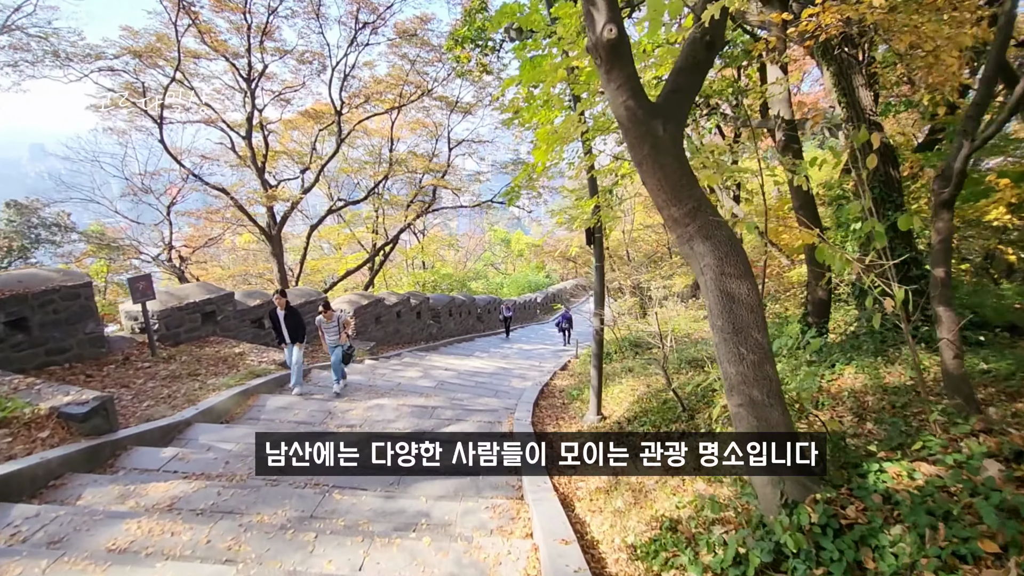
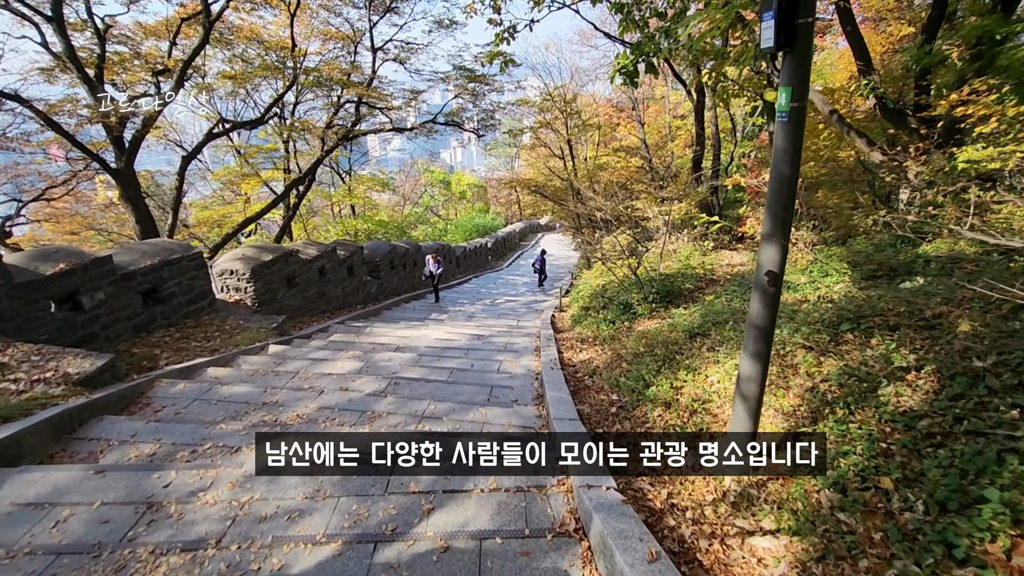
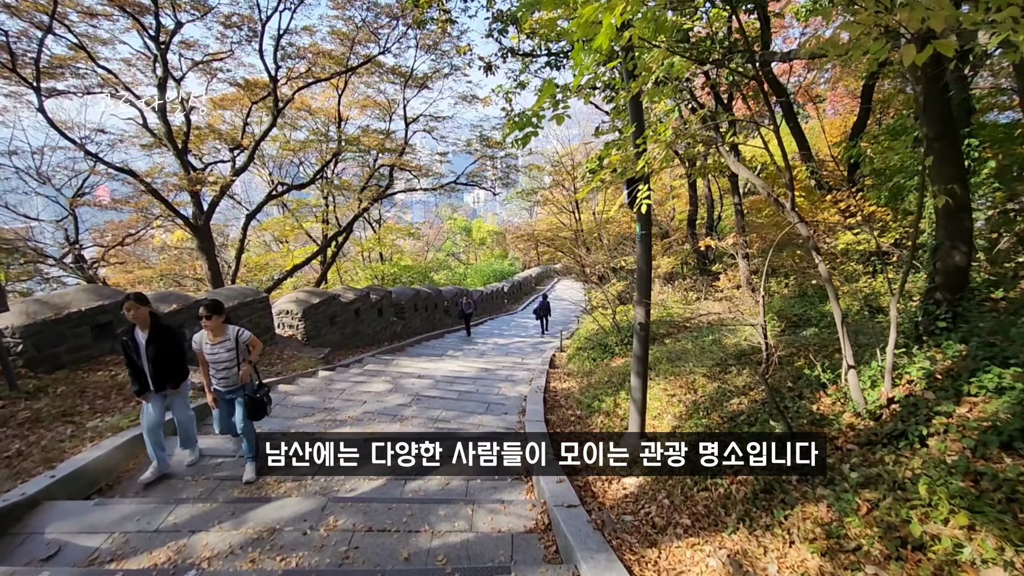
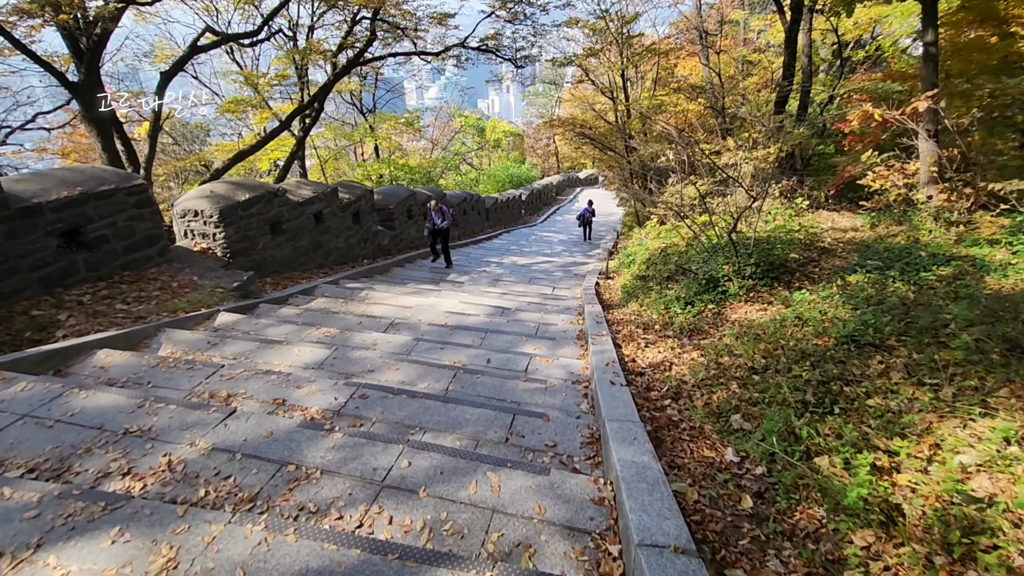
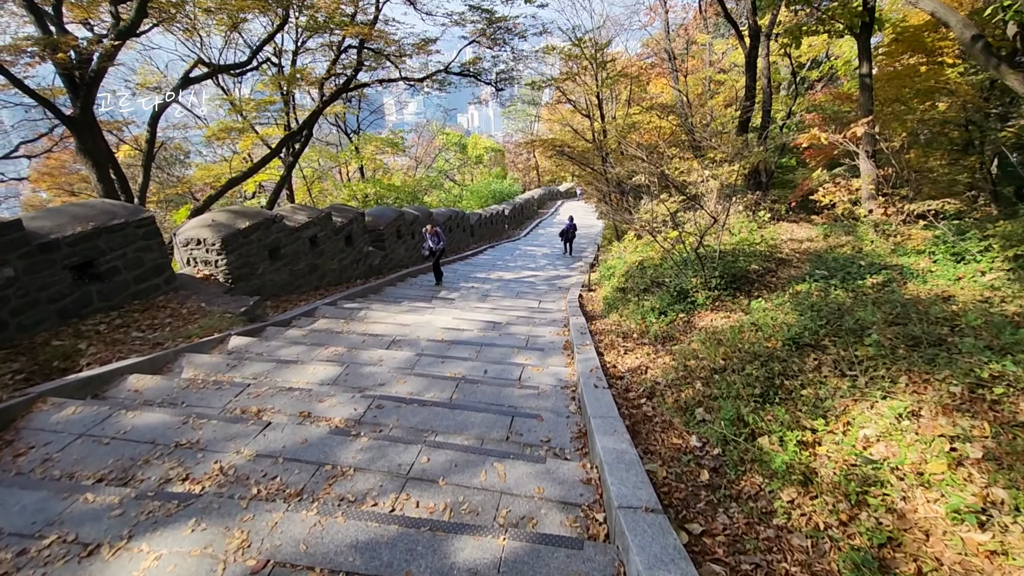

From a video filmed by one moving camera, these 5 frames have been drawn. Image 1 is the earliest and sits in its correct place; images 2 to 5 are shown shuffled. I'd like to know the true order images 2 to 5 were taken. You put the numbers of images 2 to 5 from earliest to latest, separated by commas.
3, 2, 5, 4
